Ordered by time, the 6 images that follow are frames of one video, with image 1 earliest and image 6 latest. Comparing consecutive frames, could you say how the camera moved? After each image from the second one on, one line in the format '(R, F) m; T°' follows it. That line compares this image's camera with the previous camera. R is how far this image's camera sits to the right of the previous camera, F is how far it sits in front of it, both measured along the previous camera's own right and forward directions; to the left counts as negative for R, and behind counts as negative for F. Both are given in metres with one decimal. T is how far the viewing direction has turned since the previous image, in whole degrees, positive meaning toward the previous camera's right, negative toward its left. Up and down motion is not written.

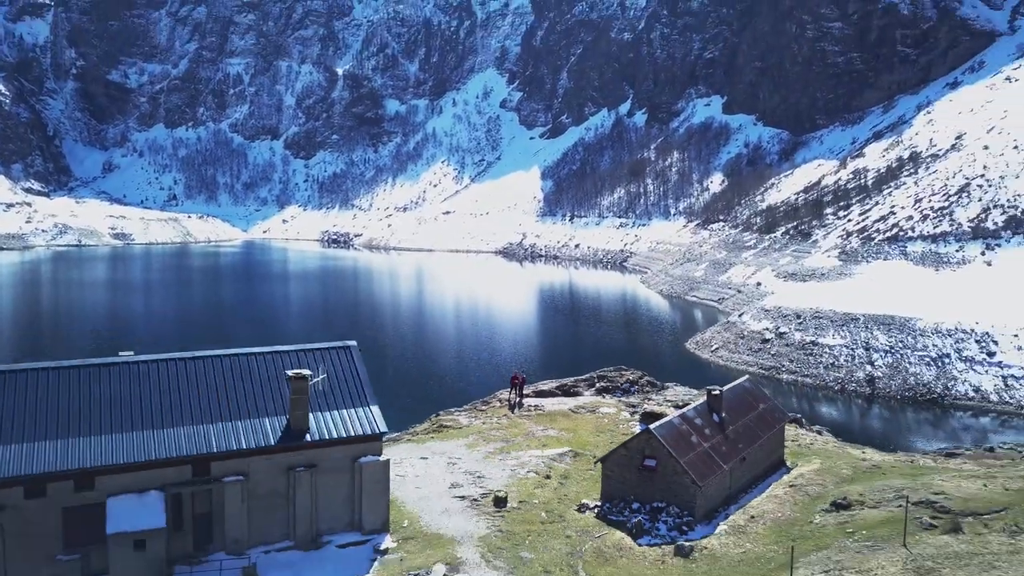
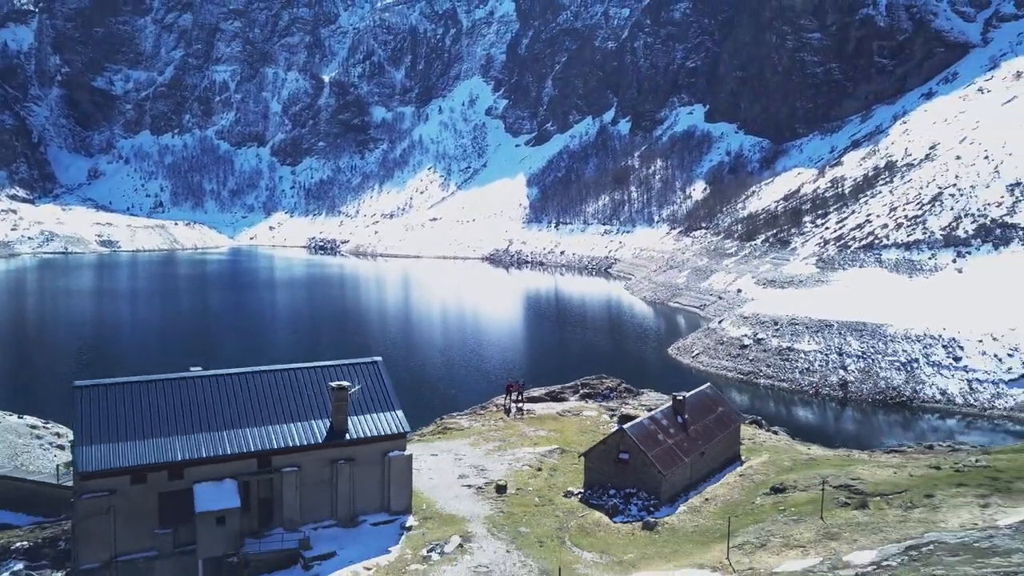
(-0.2, -1.9) m; +1°
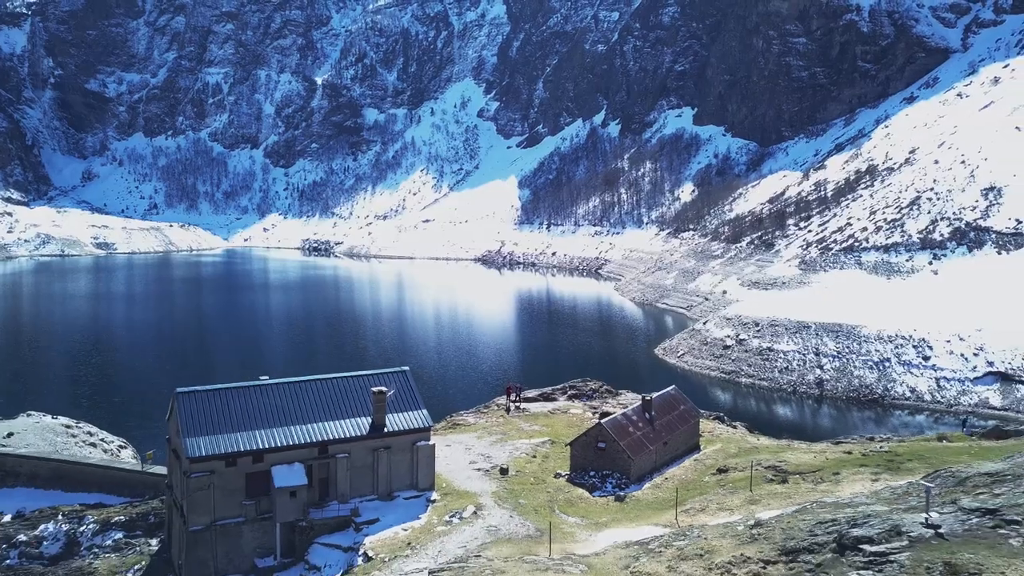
(-0.1, -2.8) m; +1°
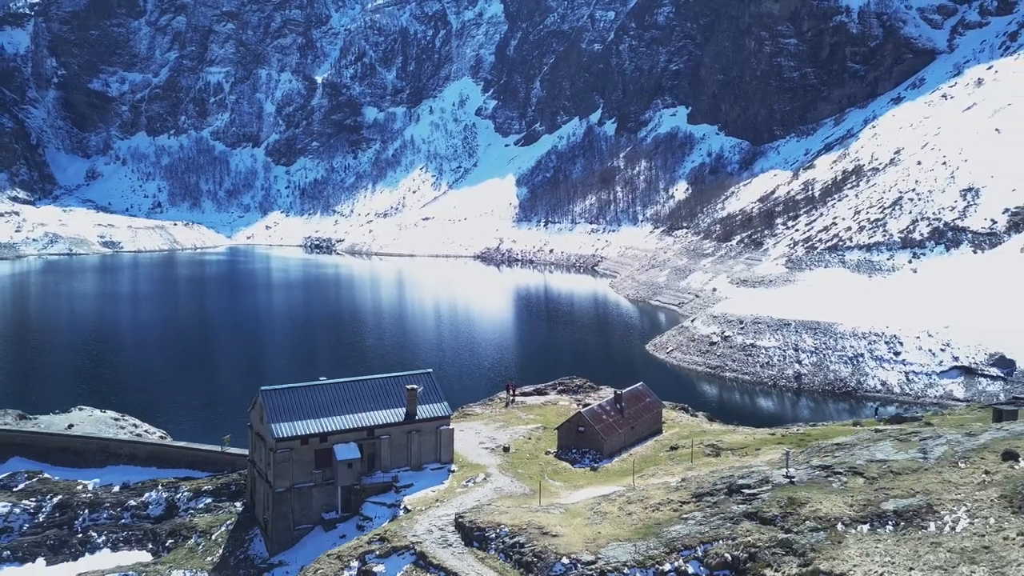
(0.0, -4.0) m; 0°
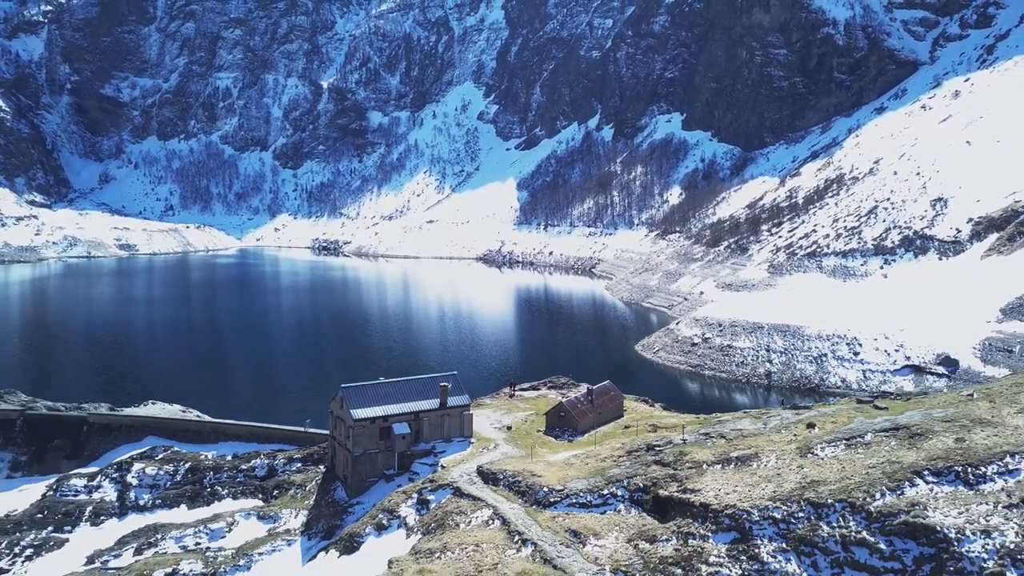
(0.0, -7.3) m; 0°
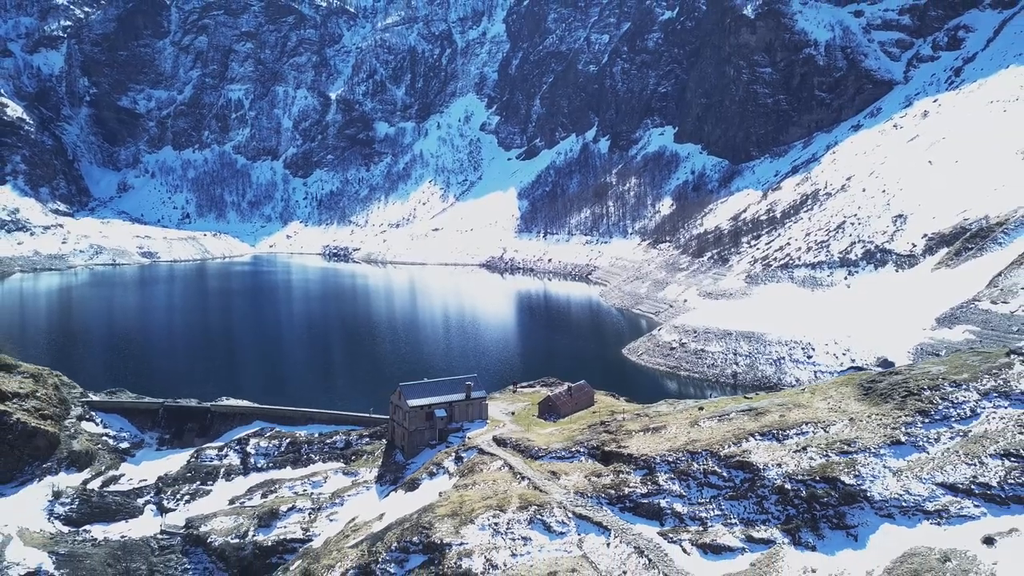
(-0.1, -11.1) m; 0°
